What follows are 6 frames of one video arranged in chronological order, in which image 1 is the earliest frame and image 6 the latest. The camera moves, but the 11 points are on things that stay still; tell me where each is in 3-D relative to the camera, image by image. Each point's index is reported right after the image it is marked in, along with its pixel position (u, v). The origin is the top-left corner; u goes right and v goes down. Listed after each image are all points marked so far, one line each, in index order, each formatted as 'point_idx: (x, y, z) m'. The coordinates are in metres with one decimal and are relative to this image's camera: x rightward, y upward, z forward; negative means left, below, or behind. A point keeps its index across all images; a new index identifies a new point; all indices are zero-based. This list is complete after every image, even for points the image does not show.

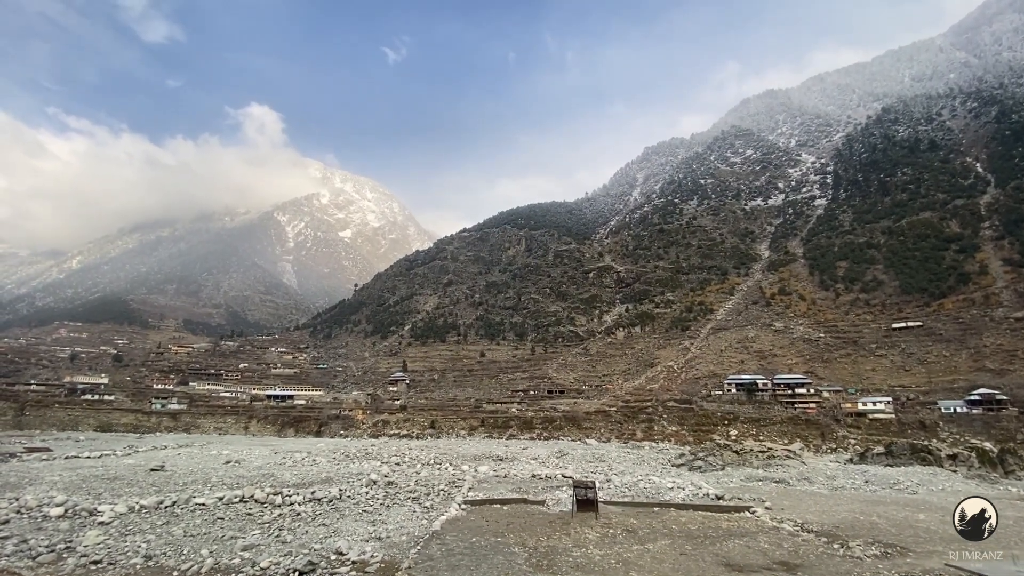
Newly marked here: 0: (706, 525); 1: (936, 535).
0: (+4.4, -5.4, +11.2) m
1: (+9.1, -5.3, +10.6) m
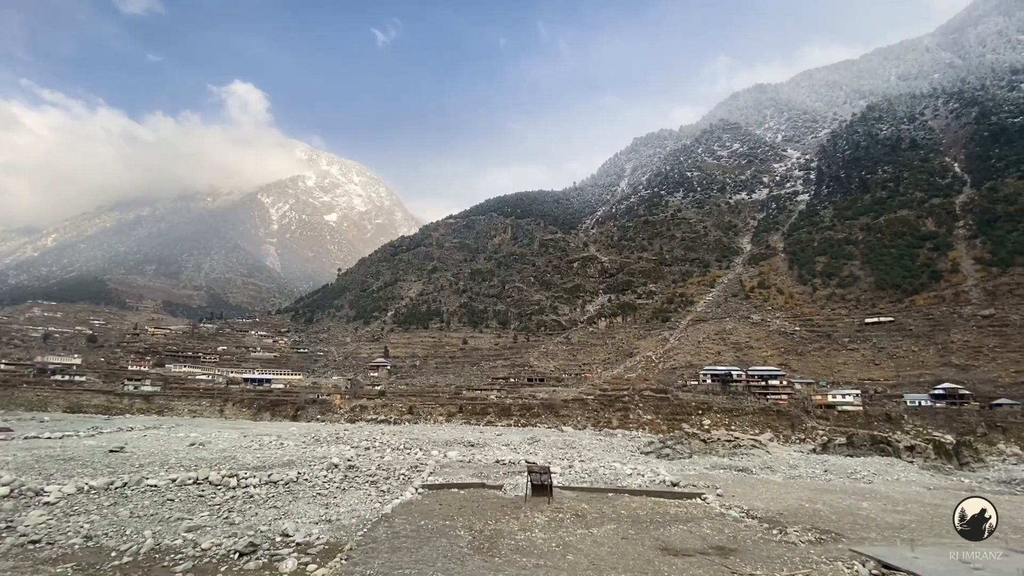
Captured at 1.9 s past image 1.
0: (+3.3, -5.2, +11.5) m
1: (+8.0, -5.2, +10.9) m
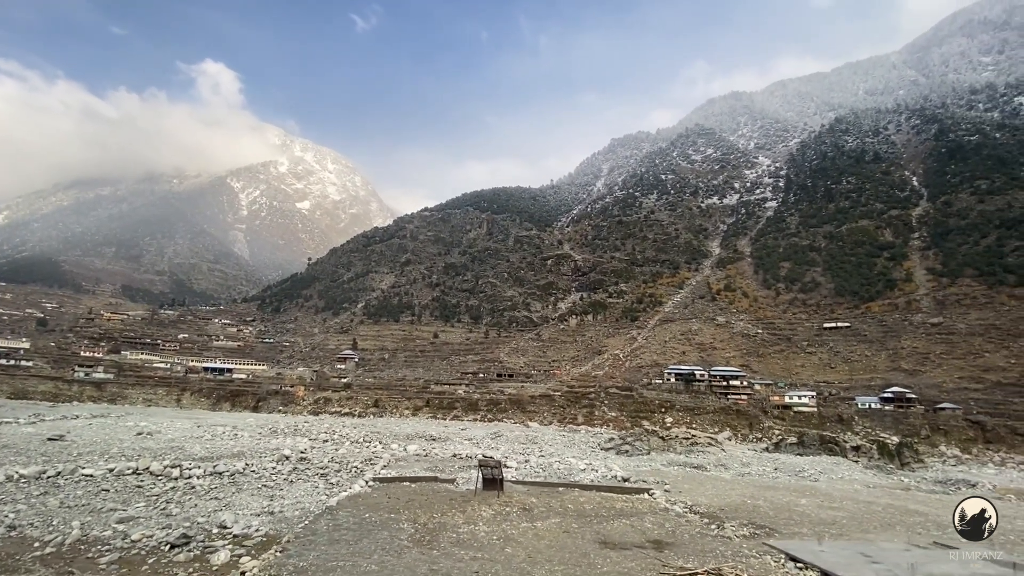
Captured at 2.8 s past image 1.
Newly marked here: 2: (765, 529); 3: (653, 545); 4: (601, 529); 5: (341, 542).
0: (+2.1, -5.1, +11.6) m
1: (+6.8, -5.3, +11.3) m
2: (+5.2, -4.9, +10.0) m
3: (+2.5, -4.5, +8.7) m
4: (+1.7, -4.7, +9.5) m
5: (-2.9, -4.3, +8.3) m
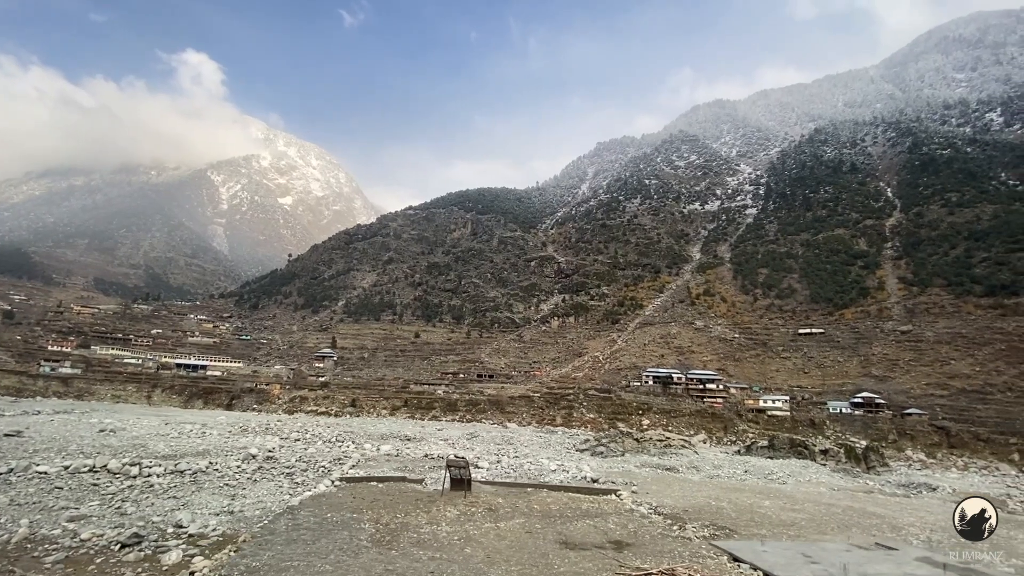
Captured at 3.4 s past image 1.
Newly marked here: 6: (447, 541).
0: (+1.3, -5.2, +11.7) m
1: (+6.0, -5.4, +11.5) m
2: (+4.4, -5.0, +10.2) m
3: (+1.8, -4.6, +8.7) m
4: (+1.0, -4.7, +9.6) m
5: (-3.6, -4.2, +8.2) m
6: (-1.1, -4.4, +8.6) m
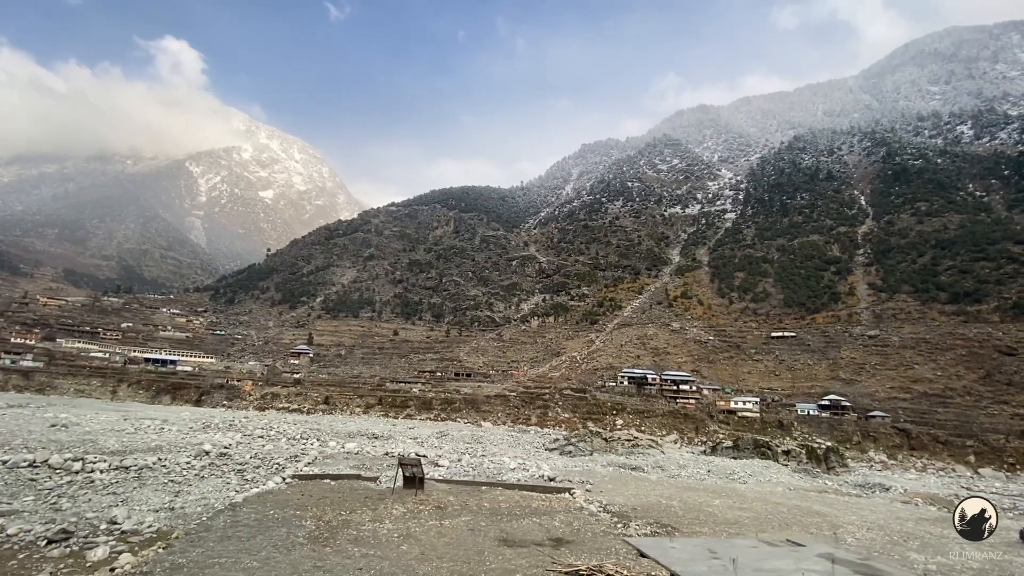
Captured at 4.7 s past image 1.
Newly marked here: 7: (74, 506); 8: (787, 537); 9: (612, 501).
0: (+0.1, -5.2, +11.8) m
1: (+4.9, -5.5, +11.8) m
2: (+3.3, -5.1, +10.3) m
3: (+0.7, -4.6, +8.8) m
4: (-0.1, -4.7, +9.7) m
5: (-4.6, -4.1, +8.1) m
6: (-2.2, -4.4, +8.5) m
7: (-8.5, -4.2, +9.5) m
8: (+5.9, -5.4, +10.6) m
9: (+2.6, -5.6, +12.9) m
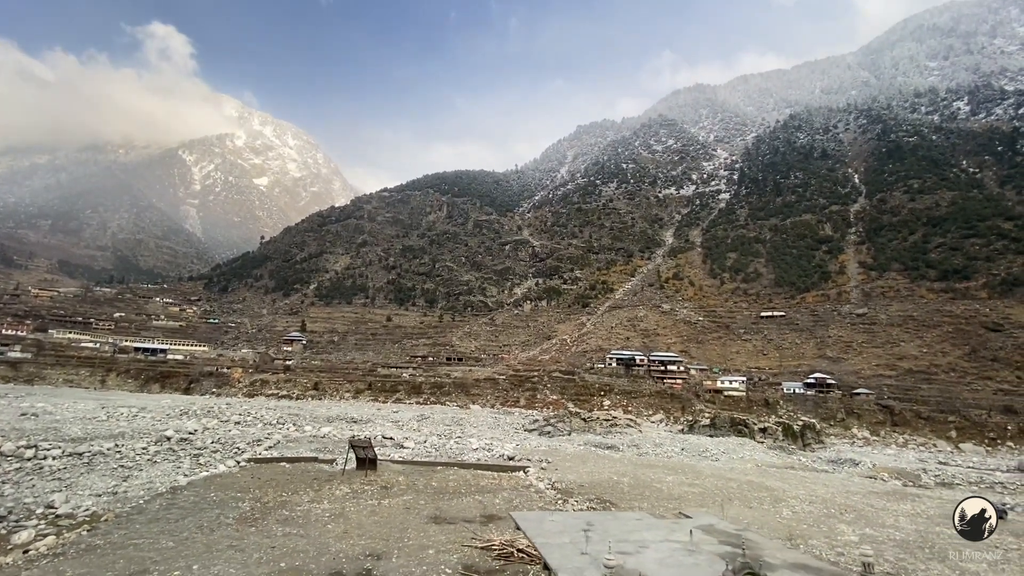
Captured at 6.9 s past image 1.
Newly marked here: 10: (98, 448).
0: (-1.1, -4.7, +11.9) m
1: (+3.6, -5.0, +11.9) m
2: (+2.0, -4.6, +10.5) m
3: (-0.5, -4.2, +9.0) m
4: (-1.3, -4.4, +9.8) m
5: (-5.9, -3.9, +8.2) m
6: (-3.5, -4.1, +8.7) m
7: (-9.8, -4.0, +9.6) m
8: (+4.7, -4.9, +10.8) m
9: (+1.4, -5.1, +13.1) m
10: (-11.0, -4.3, +13.2) m
